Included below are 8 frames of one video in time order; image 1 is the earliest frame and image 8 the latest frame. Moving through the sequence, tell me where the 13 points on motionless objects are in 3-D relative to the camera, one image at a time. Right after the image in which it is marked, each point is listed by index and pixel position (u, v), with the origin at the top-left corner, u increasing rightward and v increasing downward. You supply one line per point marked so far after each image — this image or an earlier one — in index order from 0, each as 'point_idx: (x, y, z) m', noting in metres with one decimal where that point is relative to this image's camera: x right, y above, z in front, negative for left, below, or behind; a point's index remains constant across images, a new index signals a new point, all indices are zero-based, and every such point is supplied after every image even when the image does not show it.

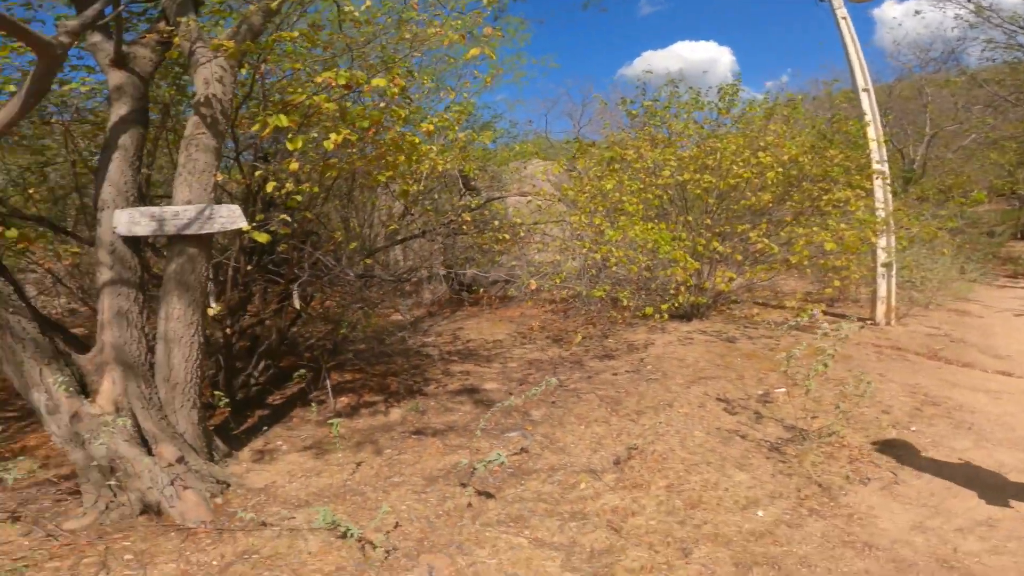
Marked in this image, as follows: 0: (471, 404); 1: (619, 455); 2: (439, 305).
0: (-0.4, -1.1, +5.8) m
1: (+0.8, -1.3, +4.6) m
2: (-1.2, -0.2, +9.3) m
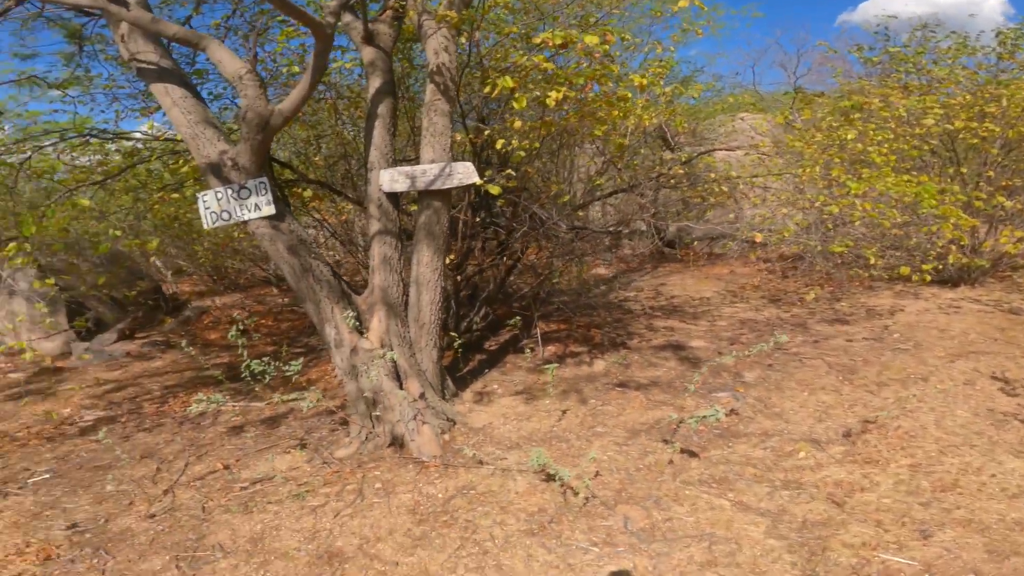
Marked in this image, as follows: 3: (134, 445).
0: (+1.5, -0.6, +5.5) m
1: (+2.2, -0.9, +4.0) m
2: (+2.0, +0.4, +9.0) m
3: (-3.0, -1.3, +4.9) m
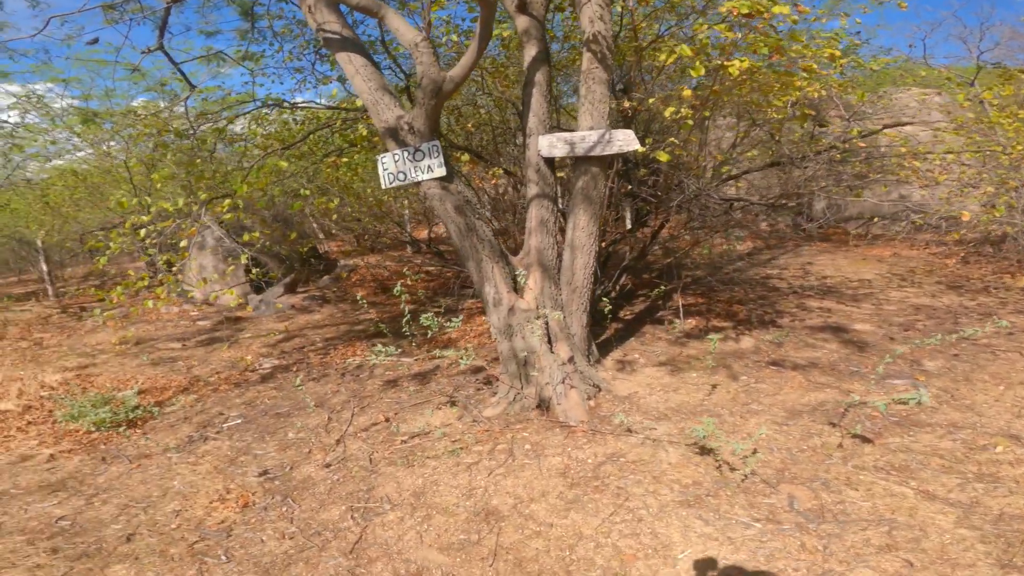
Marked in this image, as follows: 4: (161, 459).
0: (+2.7, -0.5, +5.1) m
1: (+3.2, -0.8, +3.6) m
2: (+3.9, +0.7, +8.5) m
3: (-1.8, -0.9, +5.4) m
4: (-2.4, -1.2, +4.1) m
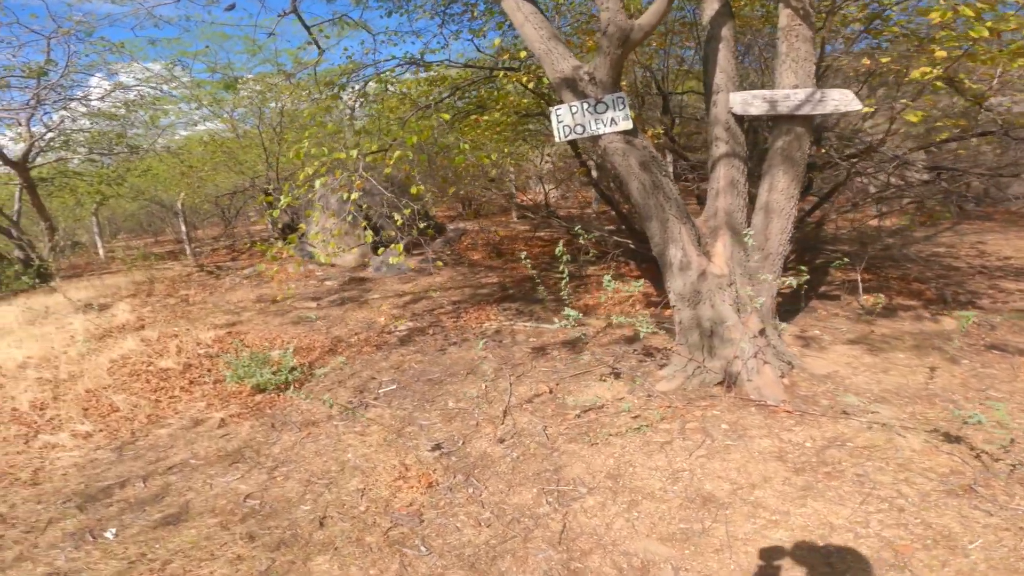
0: (+4.0, -0.2, +4.4) m
1: (+4.2, -0.7, +2.8) m
2: (+5.6, +1.0, +7.4) m
3: (-0.5, -0.6, +5.2) m
4: (-1.2, -0.9, +4.0) m
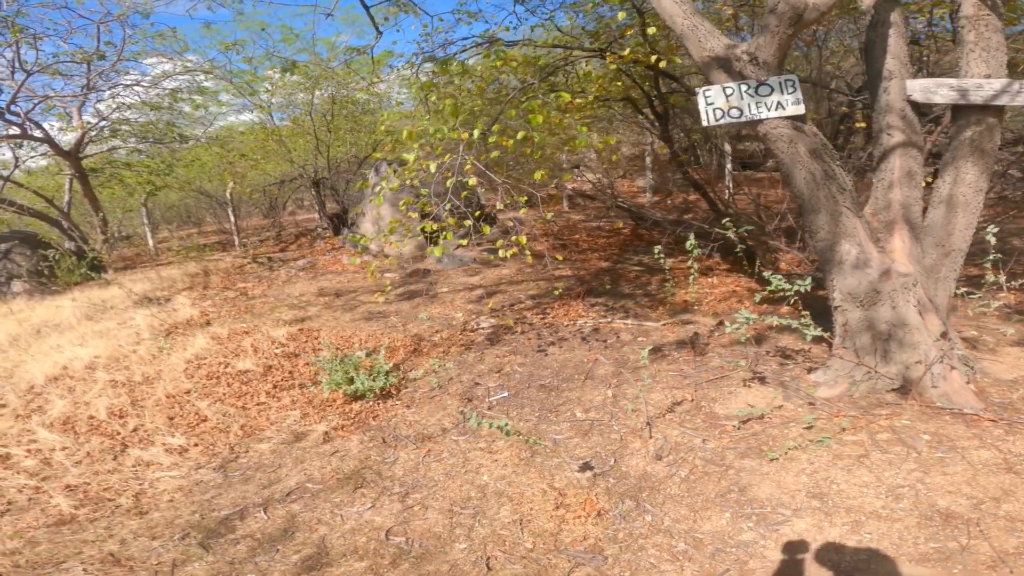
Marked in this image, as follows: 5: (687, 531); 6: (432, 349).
0: (+4.8, -0.2, +3.8) m
1: (+5.0, -0.7, +2.2) m
2: (+6.5, +1.1, +6.8) m
3: (+0.4, -0.6, +4.8) m
4: (-0.4, -0.9, +3.6) m
5: (+0.7, -1.0, +2.7) m
6: (-0.7, -0.5, +5.5) m
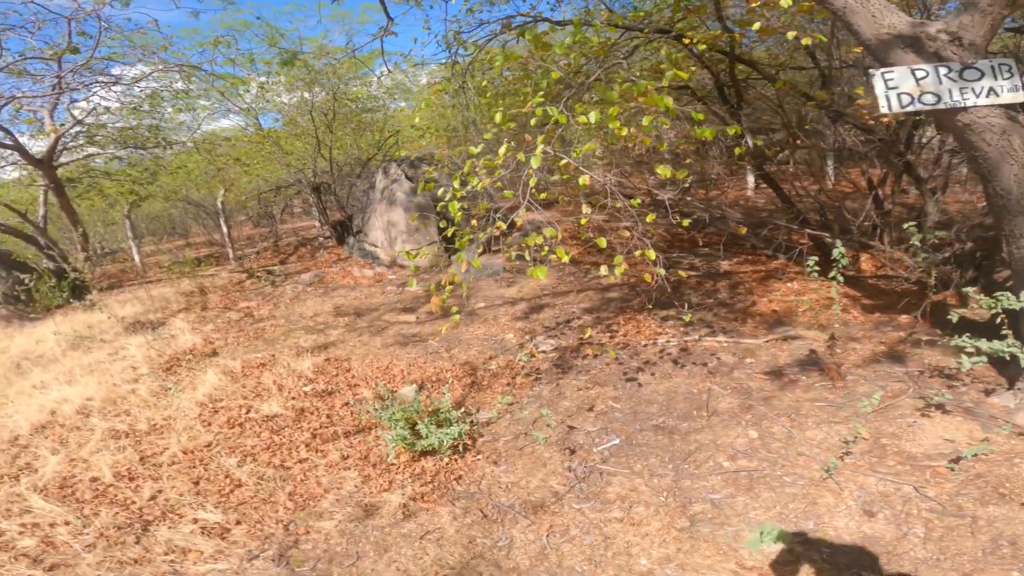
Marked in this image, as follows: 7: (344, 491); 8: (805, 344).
0: (+5.4, -0.2, +3.1) m
1: (+5.7, -0.6, +1.6) m
2: (+7.0, +1.2, +6.2) m
3: (+1.0, -0.7, +4.0) m
4: (+0.3, -1.0, +2.8) m
5: (+1.4, -1.1, +1.9) m
6: (-0.1, -0.7, +4.7) m
7: (-0.9, -1.1, +3.3) m
8: (+2.1, -0.4, +4.5) m
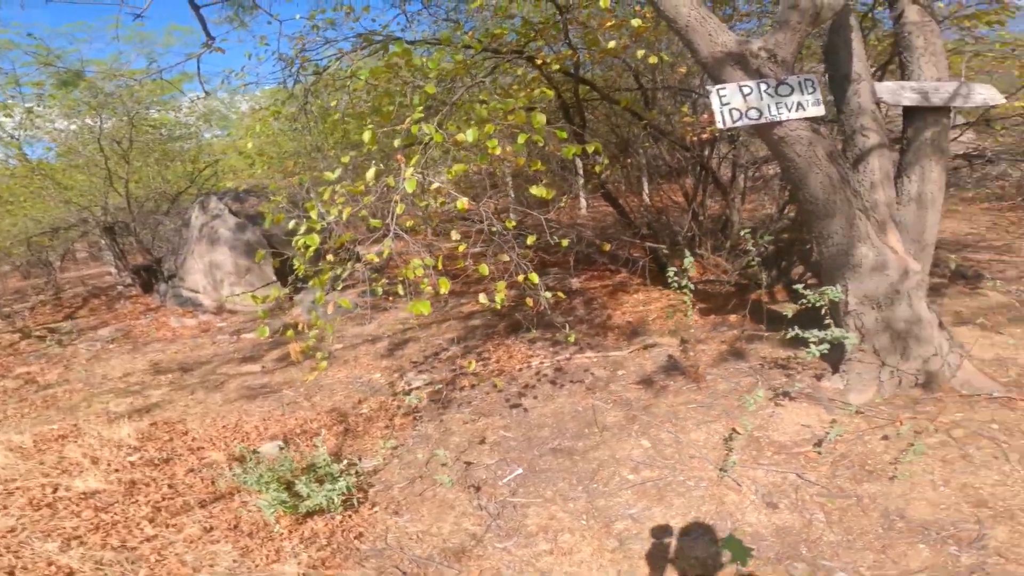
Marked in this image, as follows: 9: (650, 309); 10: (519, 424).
0: (+4.7, 0.0, +4.4) m
1: (+5.4, -0.3, +3.0) m
2: (+5.3, +1.3, +7.9) m
3: (+0.2, -0.8, +4.0) m
4: (-0.1, -1.1, +2.6) m
5: (+1.3, -1.1, +2.1) m
6: (-1.0, -0.9, +4.3) m
7: (-1.3, -1.3, +2.7) m
8: (+1.2, -0.5, +4.8) m
9: (+1.3, -0.2, +5.8) m
10: (0.0, -0.8, +3.9) m
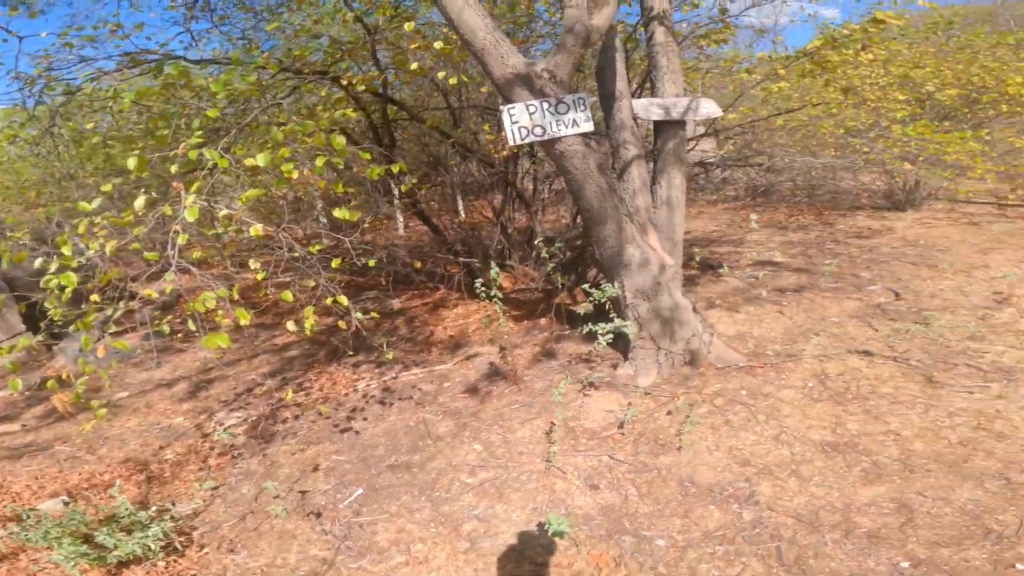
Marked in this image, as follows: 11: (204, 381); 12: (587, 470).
0: (+3.2, +0.2, +5.8) m
1: (+4.3, 0.0, +4.6) m
2: (+2.5, +1.3, +9.3) m
3: (-0.8, -0.9, +4.0) m
4: (-0.7, -1.2, +2.5) m
5: (+0.8, -1.0, +2.5) m
6: (-2.1, -1.2, +3.8) m
7: (-1.8, -1.4, +2.3) m
8: (-0.2, -0.6, +5.0) m
9: (-0.5, -0.3, +6.1) m
10: (-1.0, -1.0, +3.9) m
11: (-2.7, -0.8, +5.4) m
12: (+0.4, -0.9, +3.2) m
